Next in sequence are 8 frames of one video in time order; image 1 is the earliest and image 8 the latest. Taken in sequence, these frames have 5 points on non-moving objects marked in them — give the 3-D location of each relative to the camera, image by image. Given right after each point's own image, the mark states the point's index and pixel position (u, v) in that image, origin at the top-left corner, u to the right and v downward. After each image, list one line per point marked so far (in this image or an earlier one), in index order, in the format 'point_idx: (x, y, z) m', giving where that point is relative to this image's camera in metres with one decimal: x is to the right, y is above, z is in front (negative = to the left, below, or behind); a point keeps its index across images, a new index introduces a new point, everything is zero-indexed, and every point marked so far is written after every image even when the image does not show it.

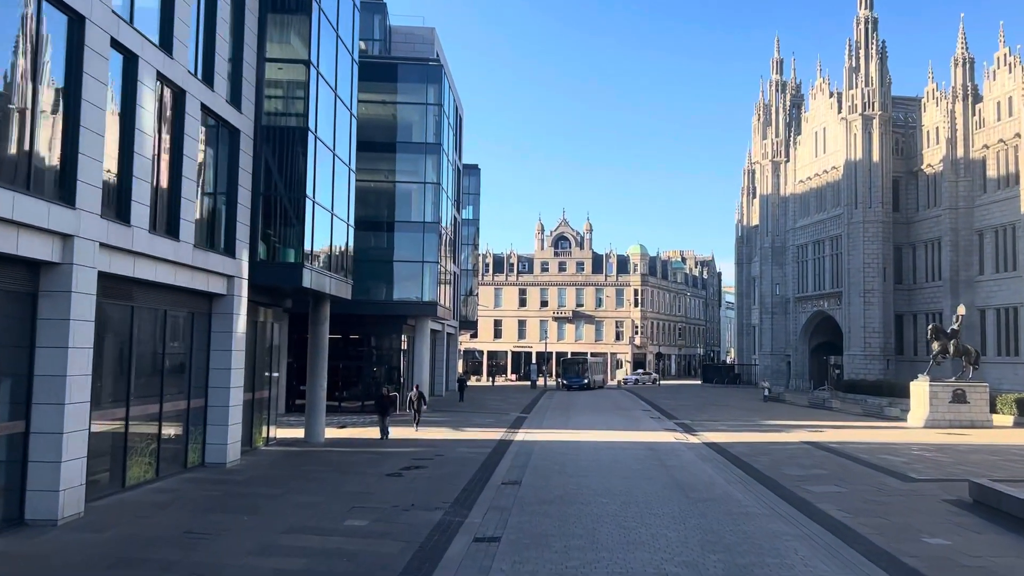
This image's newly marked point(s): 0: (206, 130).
0: (-6.3, +3.2, +16.7) m
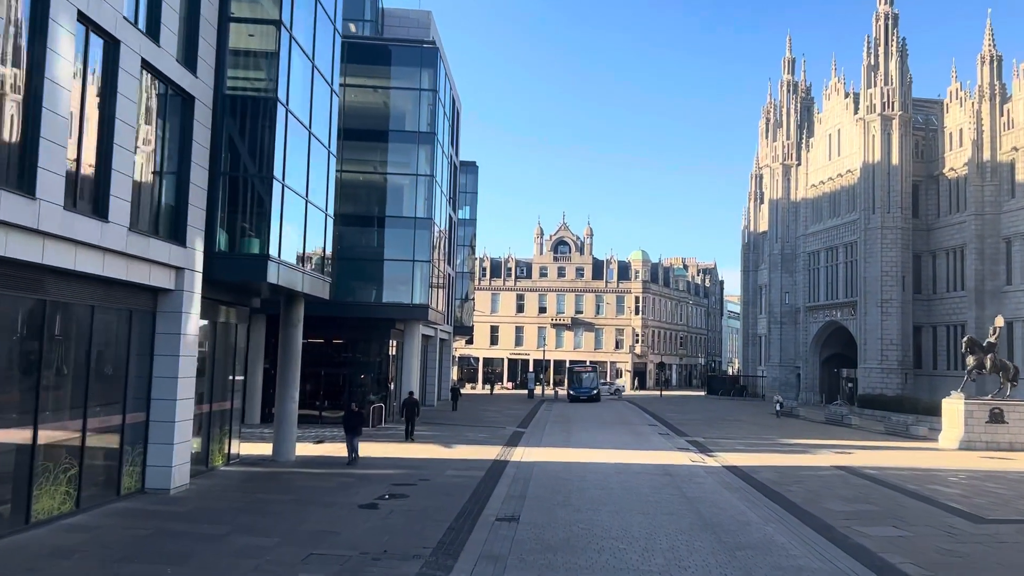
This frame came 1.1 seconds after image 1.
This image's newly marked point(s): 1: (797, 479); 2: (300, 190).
0: (-6.2, +3.4, +14.1) m
1: (+6.8, -4.5, +19.4) m
2: (-5.0, +2.3, +19.3) m
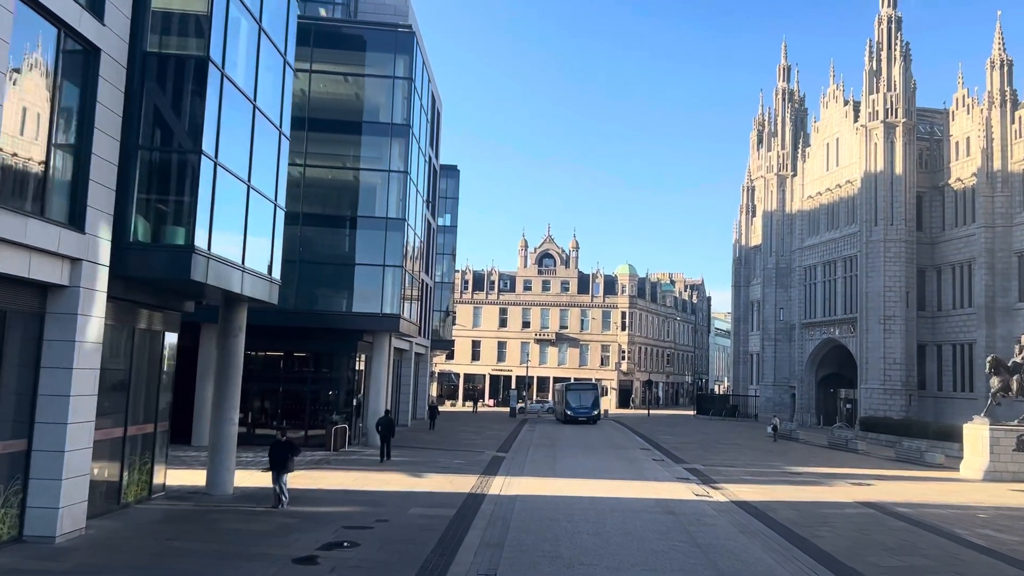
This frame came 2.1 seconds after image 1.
0: (-6.5, +3.4, +11.2) m
1: (+6.3, -4.7, +16.7) m
2: (-5.4, +2.3, +16.4) m
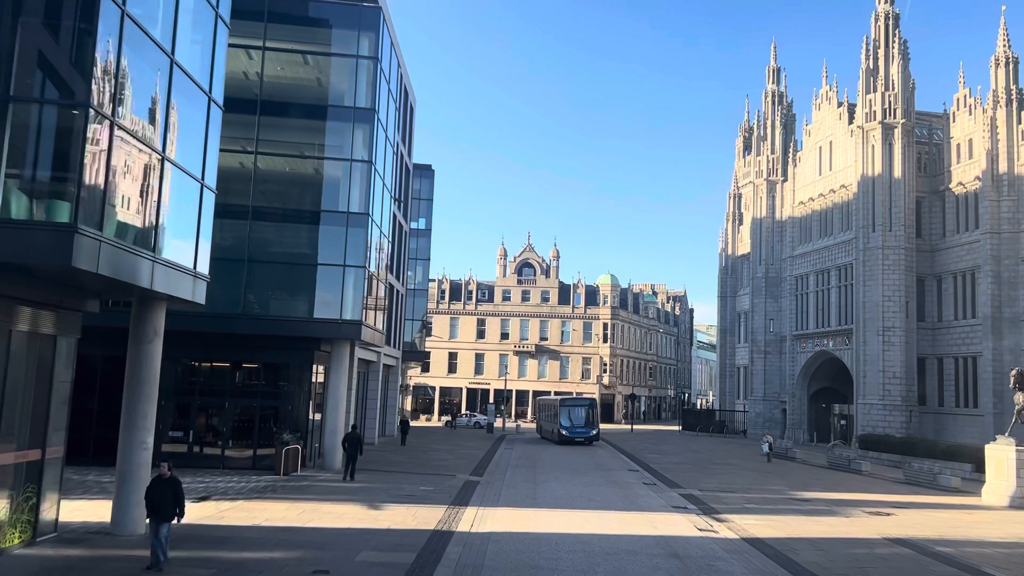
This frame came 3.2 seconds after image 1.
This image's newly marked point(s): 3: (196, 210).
0: (-6.8, +3.6, +8.4) m
1: (+5.8, -4.7, +14.0) m
2: (-5.8, +2.3, +13.5) m
3: (-5.8, +1.5, +15.5) m
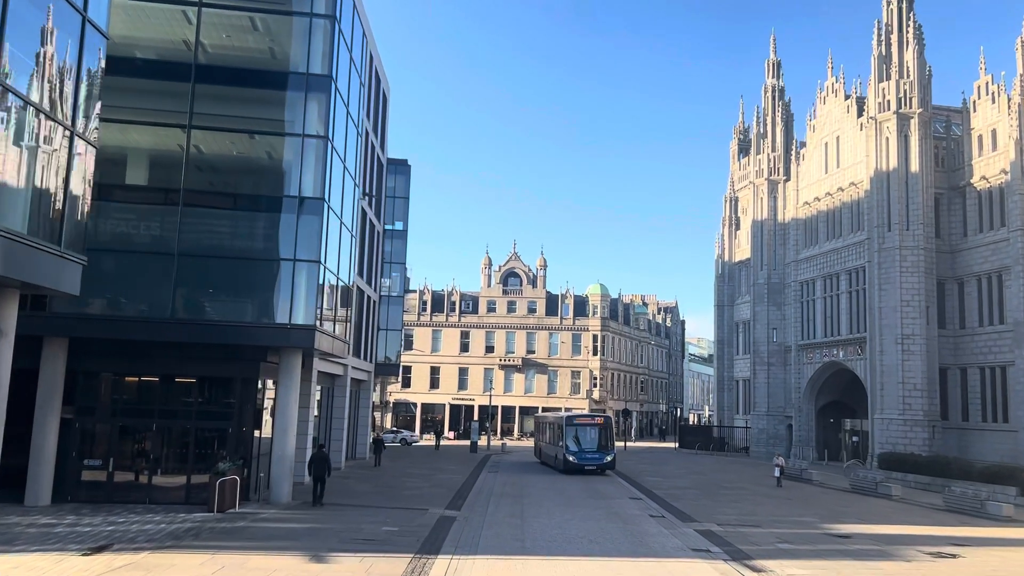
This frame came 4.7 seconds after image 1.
0: (-6.9, +3.9, +4.6) m
1: (+5.6, -4.4, +10.3) m
2: (-6.1, +2.6, +9.7) m
3: (-6.1, +1.6, +11.7) m
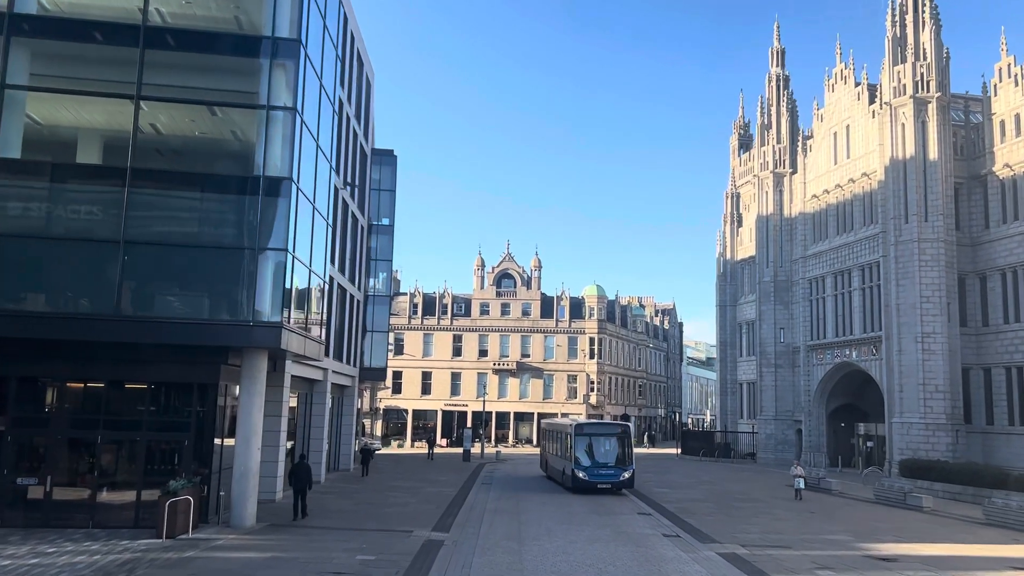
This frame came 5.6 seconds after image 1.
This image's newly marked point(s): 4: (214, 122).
0: (-7.0, +4.2, +2.1) m
1: (+5.6, -4.1, +7.8) m
2: (-6.1, +2.8, +7.3) m
3: (-6.2, +1.9, +9.3) m
4: (-7.0, +4.0, +19.2) m
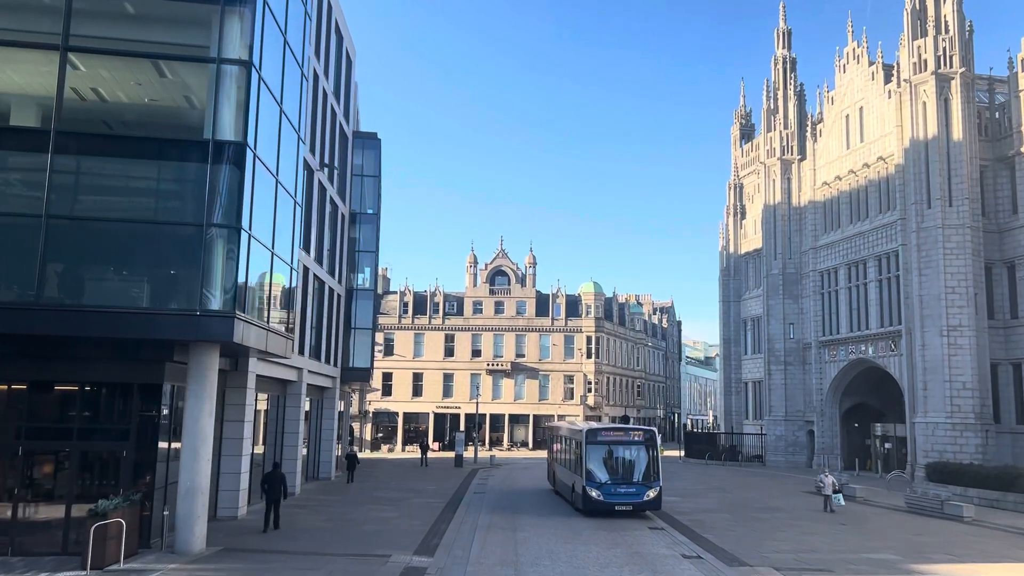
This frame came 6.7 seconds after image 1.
0: (-7.0, +4.5, -0.5) m
1: (+5.5, -3.7, +5.3) m
2: (-6.2, +3.1, +4.6) m
3: (-6.2, +2.2, +6.6) m
4: (-7.1, +4.2, +16.5) m
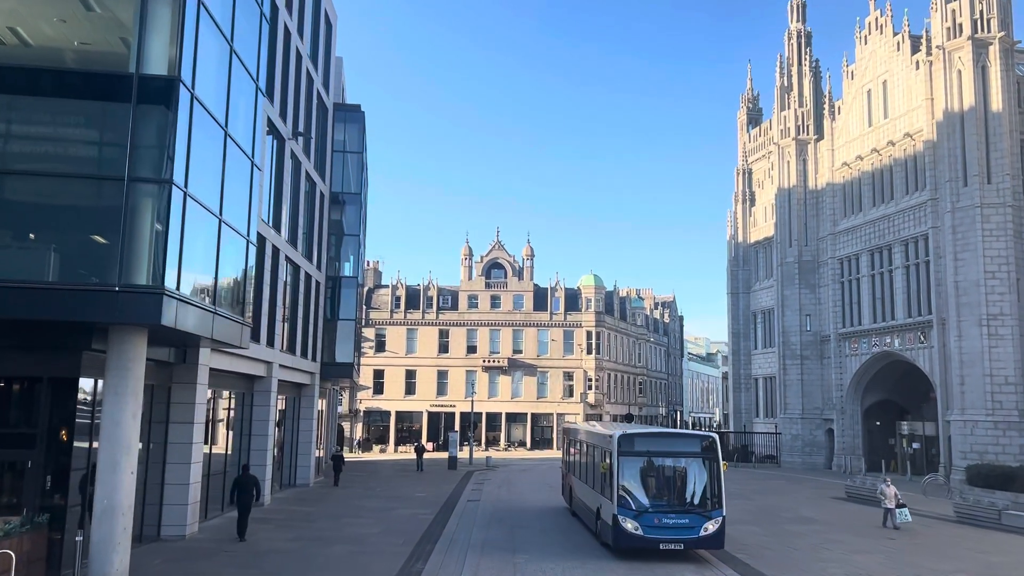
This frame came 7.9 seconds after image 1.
0: (-7.0, +4.9, -3.5) m
1: (+5.6, -3.3, +2.4) m
2: (-6.2, +3.5, +1.7) m
3: (-6.2, +2.6, +3.7) m
4: (-7.2, +4.7, +13.5) m
